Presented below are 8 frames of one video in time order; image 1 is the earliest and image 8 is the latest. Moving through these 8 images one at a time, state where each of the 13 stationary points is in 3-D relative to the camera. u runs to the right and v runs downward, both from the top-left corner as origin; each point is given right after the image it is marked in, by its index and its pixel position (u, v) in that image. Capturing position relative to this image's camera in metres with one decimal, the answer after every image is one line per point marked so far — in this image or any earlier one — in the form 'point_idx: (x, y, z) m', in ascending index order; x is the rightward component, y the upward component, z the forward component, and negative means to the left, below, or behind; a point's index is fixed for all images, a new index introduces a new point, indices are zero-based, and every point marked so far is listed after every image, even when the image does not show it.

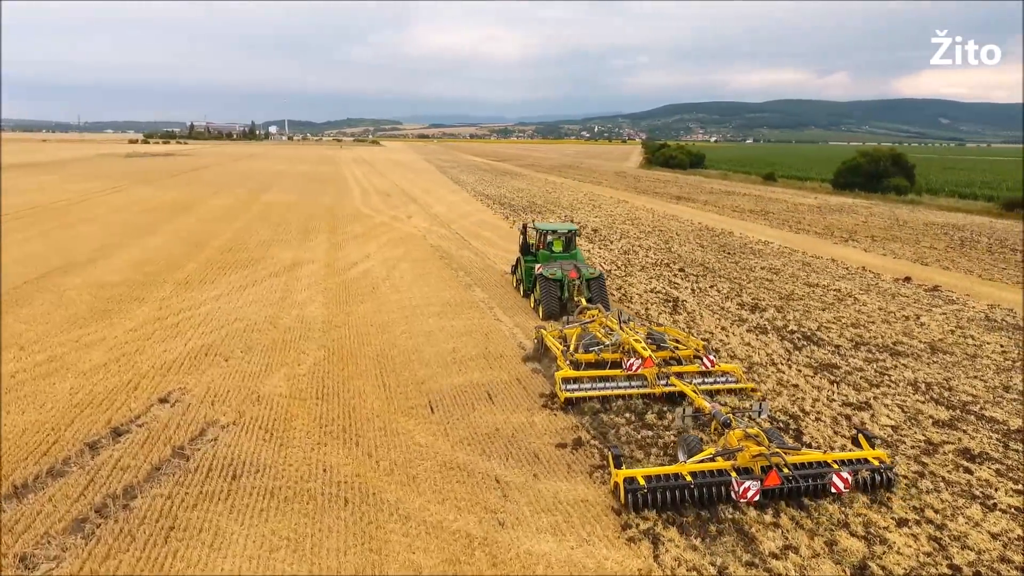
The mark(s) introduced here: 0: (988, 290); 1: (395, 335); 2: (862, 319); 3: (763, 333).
0: (+10.3, -0.1, +13.4) m
1: (-1.9, -0.8, +10.1) m
2: (+6.4, -0.6, +11.3) m
3: (+4.3, -0.8, +10.5) m
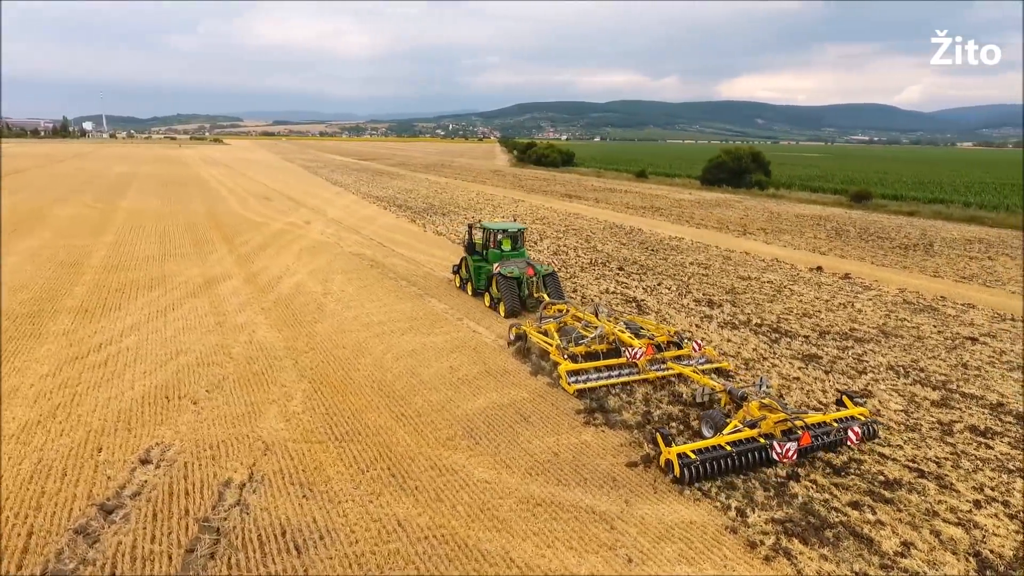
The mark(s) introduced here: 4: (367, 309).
0: (+9.1, +0.3, +15.1) m
1: (-1.9, -1.0, +9.3) m
2: (+5.9, -0.4, +12.1) m
3: (+4.0, -0.7, +11.0) m
4: (-2.7, -0.4, +11.9) m
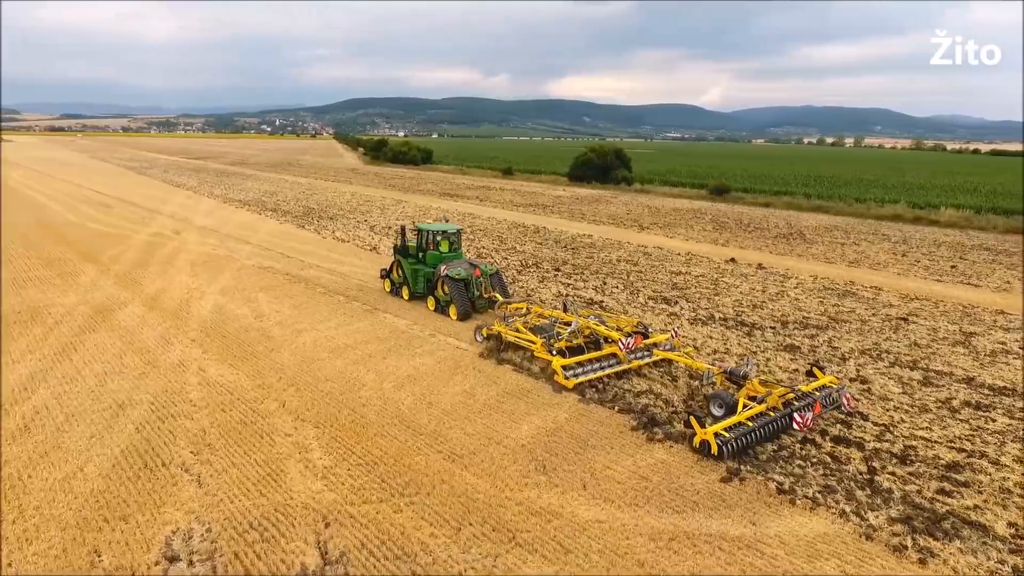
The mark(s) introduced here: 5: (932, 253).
0: (+7.5, +0.6, +16.6) m
1: (-1.7, -1.3, +8.2) m
2: (+5.1, -0.2, +12.9) m
3: (+3.6, -0.7, +11.3) m
4: (-3.2, -0.7, +10.5) m
5: (+12.4, +1.0, +18.4) m
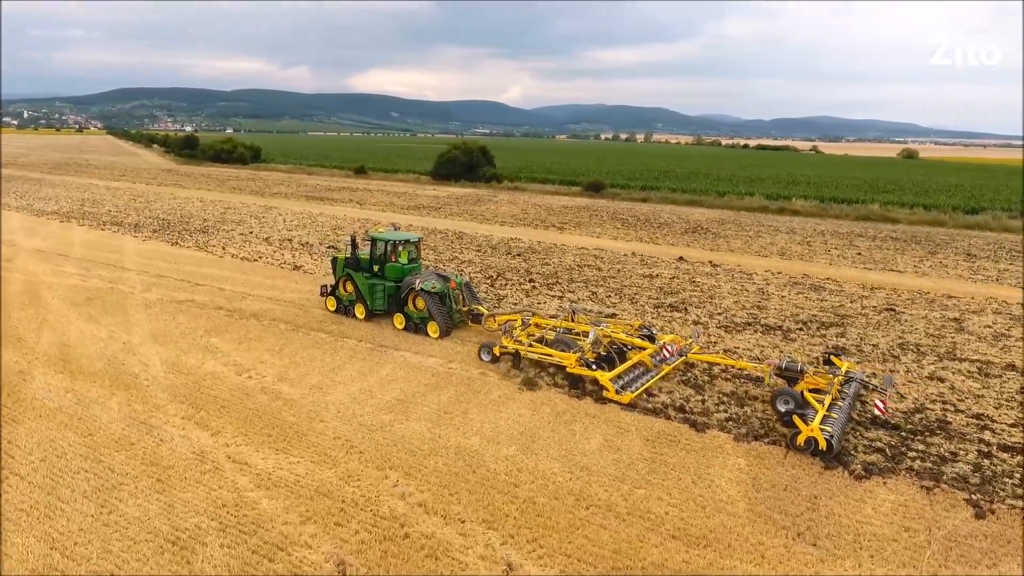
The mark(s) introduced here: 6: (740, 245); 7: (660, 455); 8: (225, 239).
0: (+6.2, +0.8, +17.2) m
1: (-0.1, -1.8, +6.5) m
2: (+5.0, -0.2, +13.0) m
3: (+4.0, -0.8, +11.0) m
4: (-2.2, -1.3, +8.4) m
5: (+10.3, +1.5, +20.4) m
6: (+7.0, +1.3, +19.5) m
7: (+1.6, -1.8, +6.6) m
8: (-8.8, +1.5, +19.1) m
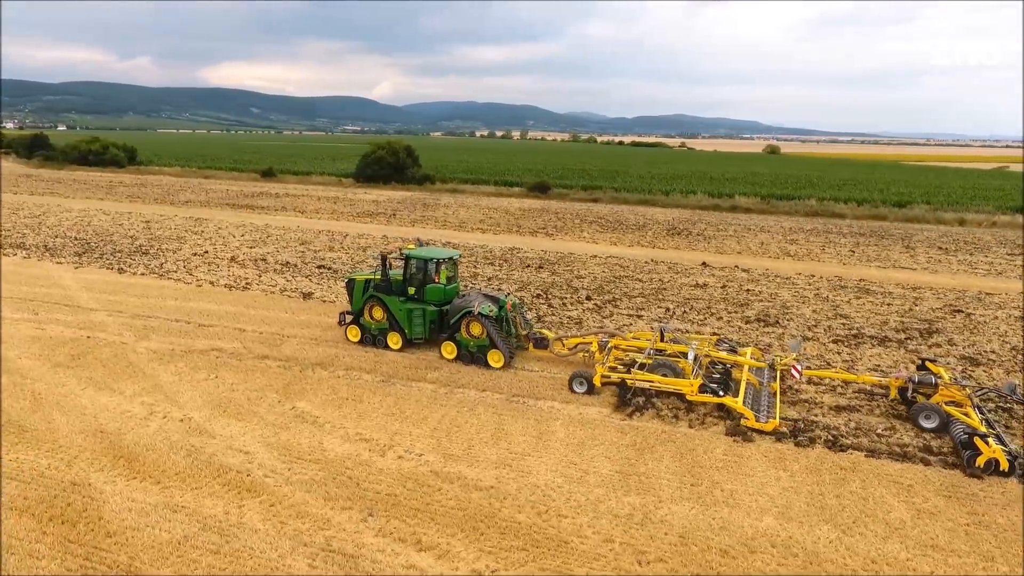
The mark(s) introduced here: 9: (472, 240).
0: (+6.6, +0.7, +16.9) m
1: (+2.7, -2.1, +5.3) m
2: (+6.3, -0.4, +12.6) m
3: (+5.8, -1.0, +10.5) m
4: (+0.3, -1.8, +6.7) m
5: (+10.0, +1.6, +20.9) m
6: (+7.0, +1.3, +19.3) m
7: (+4.3, -2.1, +5.7) m
8: (-8.4, +0.7, +16.0) m
9: (-1.3, +1.5, +19.9) m
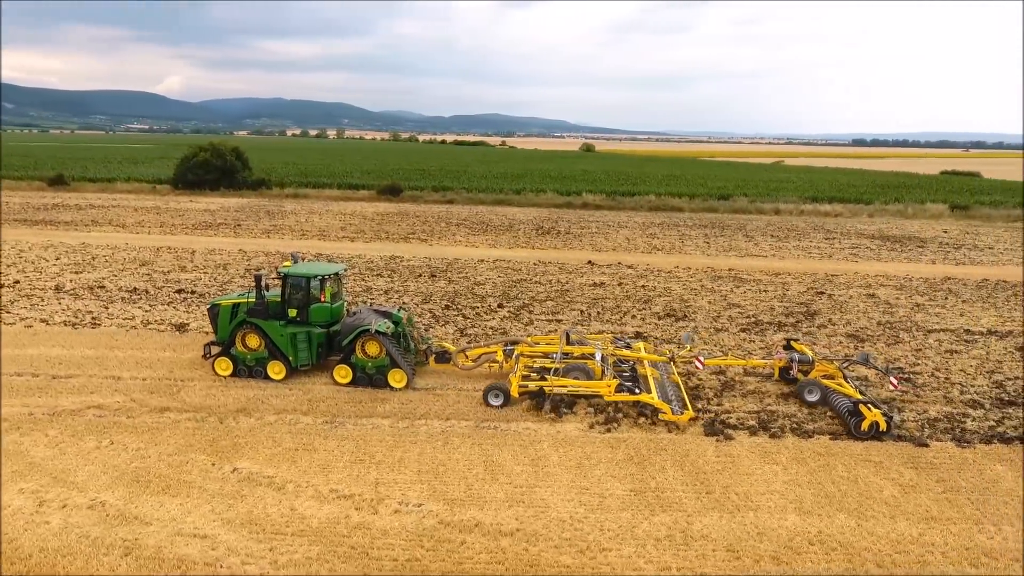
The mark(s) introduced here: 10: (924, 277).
0: (+3.5, +0.9, +17.8) m
1: (+3.0, -2.1, +5.6) m
2: (+4.4, -0.2, +13.5) m
3: (+4.5, -0.8, +11.4) m
4: (+0.3, -2.0, +6.2) m
5: (+5.6, +2.0, +22.5) m
6: (+3.1, +1.4, +20.2) m
7: (+4.5, -2.0, +6.4) m
8: (-10.7, -0.2, +12.8) m
9: (-5.0, +1.1, +18.5) m
10: (+10.3, +0.3, +15.7) m
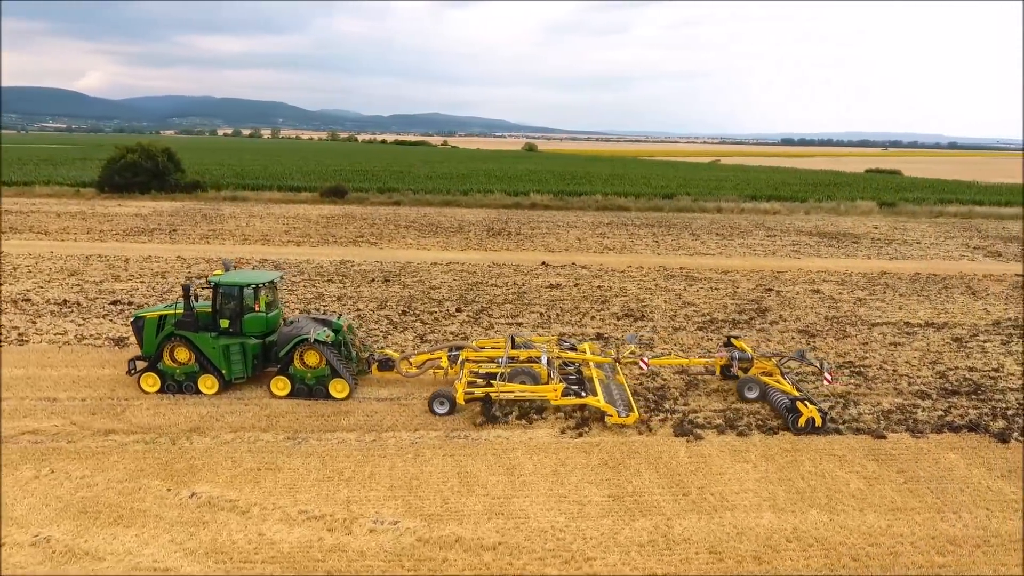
0: (+2.2, +0.9, +17.9) m
1: (+2.9, -2.2, +5.7) m
2: (+3.5, -0.2, +13.8) m
3: (+3.8, -0.8, +11.7) m
4: (+0.1, -2.0, +6.1) m
5: (+3.8, +2.0, +22.8) m
6: (+1.6, +1.4, +20.3) m
7: (+4.2, -1.9, +6.7) m
8: (-11.5, -0.5, +11.7) m
9: (-6.3, +1.0, +17.9) m
10: (+9.1, +0.4, +16.4) m
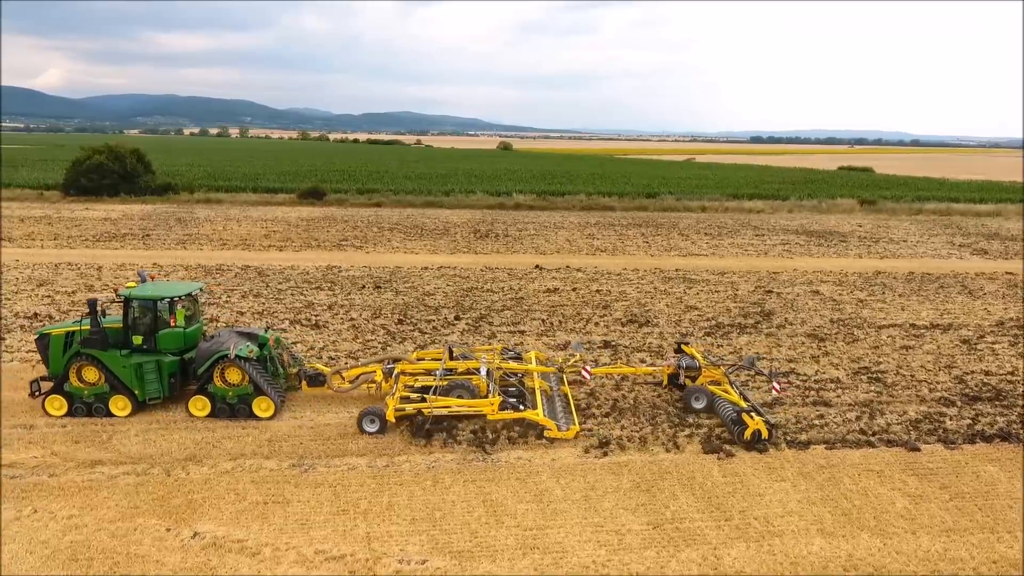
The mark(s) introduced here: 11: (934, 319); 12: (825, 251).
0: (+2.0, +0.8, +17.6) m
1: (+3.2, -2.3, +5.4) m
2: (+3.5, -0.3, +13.5) m
3: (+3.9, -0.8, +11.4) m
4: (+0.4, -2.2, +5.7) m
5: (+3.4, +2.0, +22.5) m
6: (+1.3, +1.3, +19.9) m
7: (+4.5, -2.0, +6.4) m
8: (-11.5, -0.8, +10.8) m
9: (-6.5, +0.8, +17.2) m
10: (+9.0, +0.4, +16.3) m
11: (+8.2, -0.6, +12.3) m
12: (+9.7, +1.1, +19.4) m
